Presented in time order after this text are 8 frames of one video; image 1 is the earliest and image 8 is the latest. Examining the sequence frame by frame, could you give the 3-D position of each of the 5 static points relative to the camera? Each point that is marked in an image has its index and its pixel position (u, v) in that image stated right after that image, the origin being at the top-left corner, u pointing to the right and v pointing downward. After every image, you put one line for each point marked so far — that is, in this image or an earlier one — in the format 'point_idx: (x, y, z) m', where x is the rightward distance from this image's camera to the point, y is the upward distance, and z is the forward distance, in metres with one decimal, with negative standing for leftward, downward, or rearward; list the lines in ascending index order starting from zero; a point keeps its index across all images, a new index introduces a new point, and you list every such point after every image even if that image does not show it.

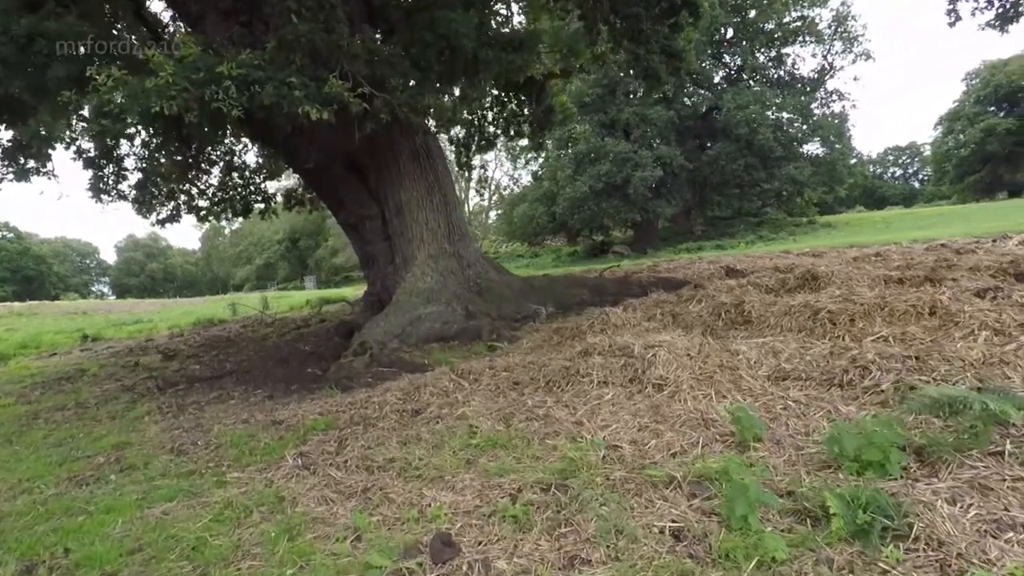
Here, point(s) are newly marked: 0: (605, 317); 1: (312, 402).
0: (+1.1, -0.3, +6.5) m
1: (-2.0, -1.1, +5.7) m
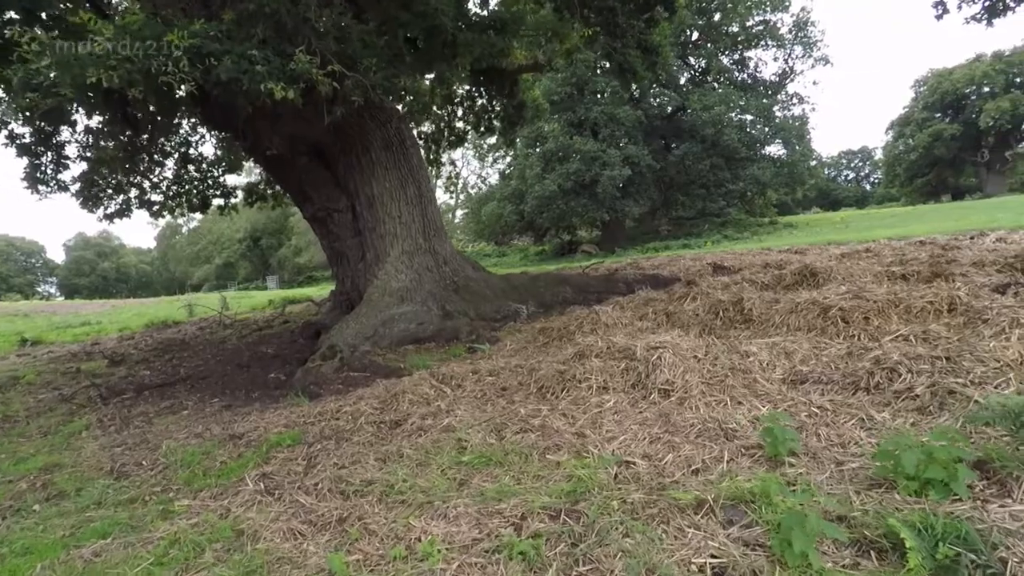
0: (+0.9, -0.3, +6.1) m
1: (-2.1, -1.1, +5.1) m
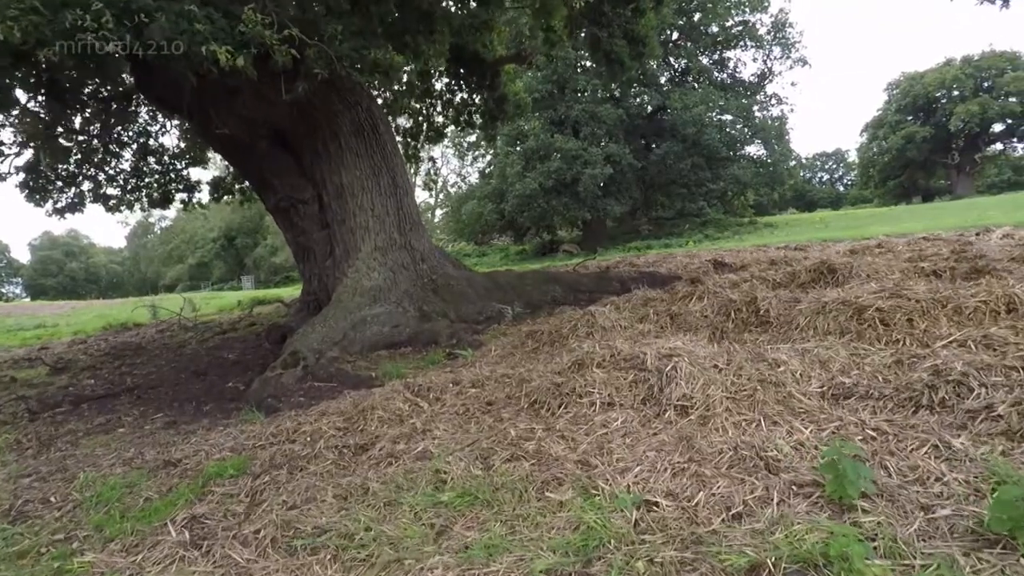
0: (+0.8, -0.2, +5.5) m
1: (-2.2, -1.1, +4.4) m
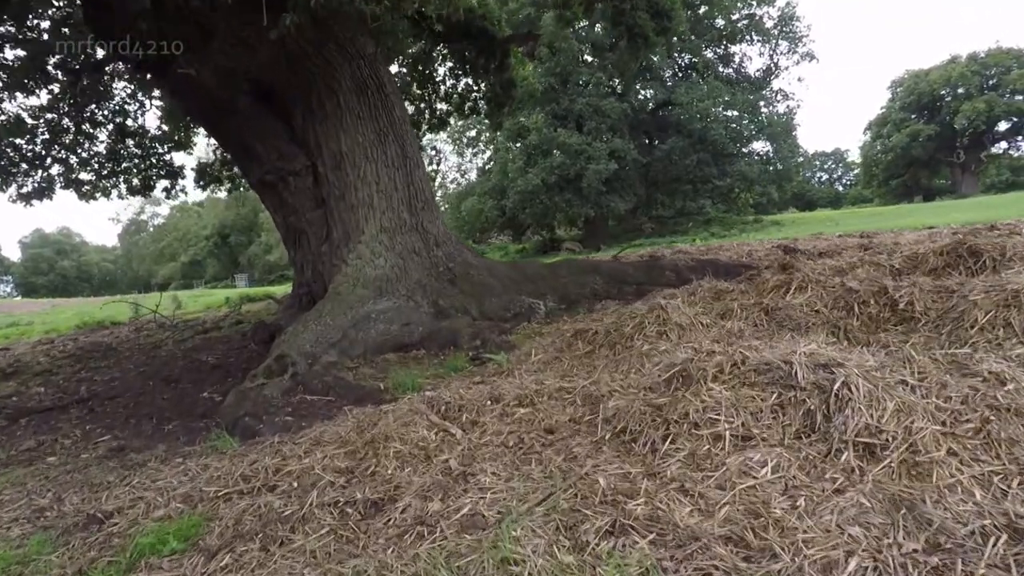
0: (+1.1, -0.2, +4.4) m
1: (-1.9, -1.0, +3.2) m
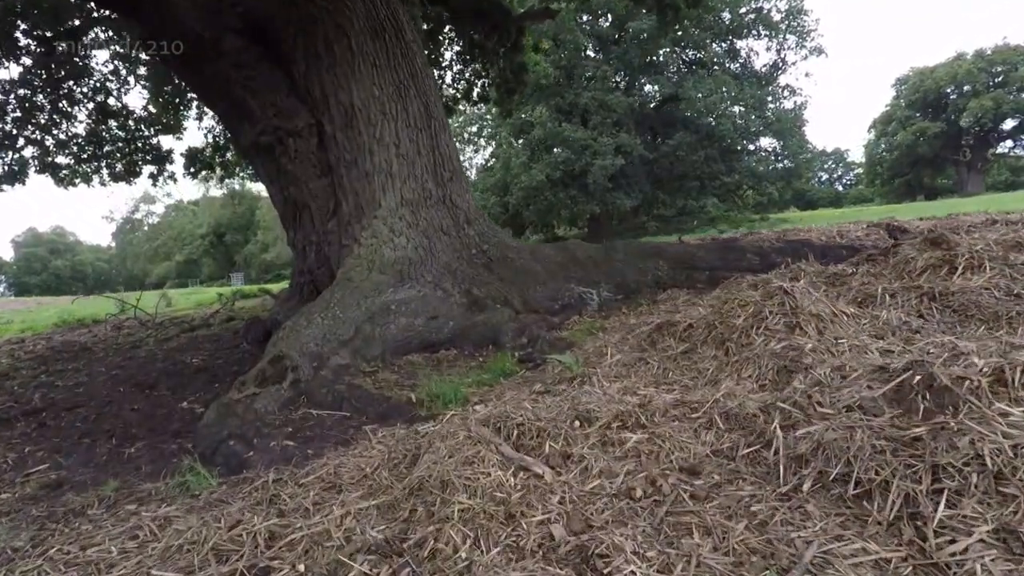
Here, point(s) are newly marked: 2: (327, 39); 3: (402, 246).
0: (+1.5, 0.0, +3.3) m
1: (-1.4, -0.9, +2.2) m
2: (-1.5, +2.0, +4.6) m
3: (-0.9, +0.3, +4.5) m
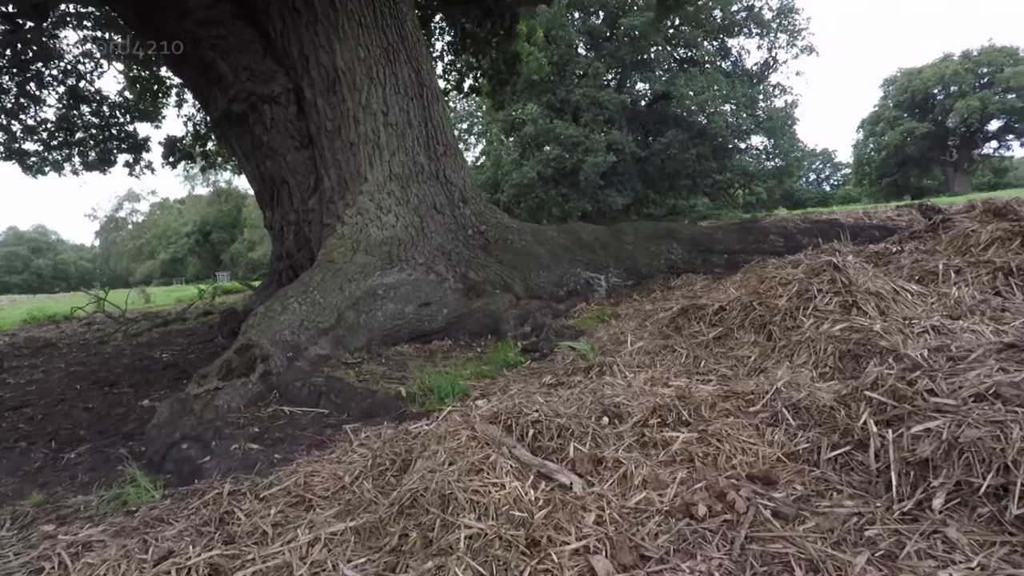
0: (+1.5, +0.1, +2.9) m
1: (-1.4, -0.8, +1.7) m
2: (-1.5, +2.1, +4.1) m
3: (-0.9, +0.4, +4.0) m
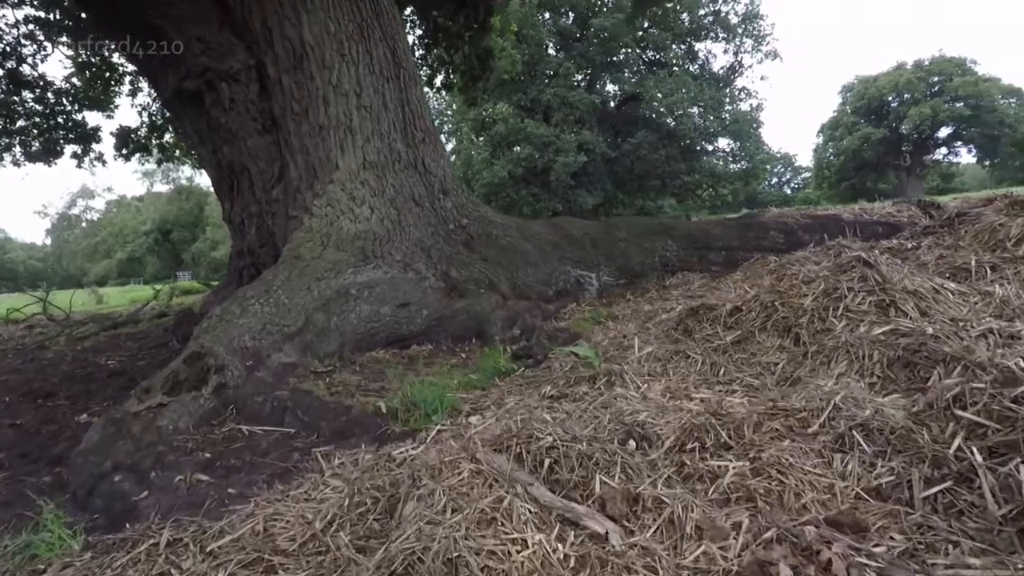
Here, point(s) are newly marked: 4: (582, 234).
0: (+1.5, +0.1, +2.6) m
1: (-1.3, -0.8, +1.3) m
2: (-1.5, +2.1, +3.7) m
3: (-0.9, +0.5, +3.6) m
4: (+0.6, +0.4, +4.4) m
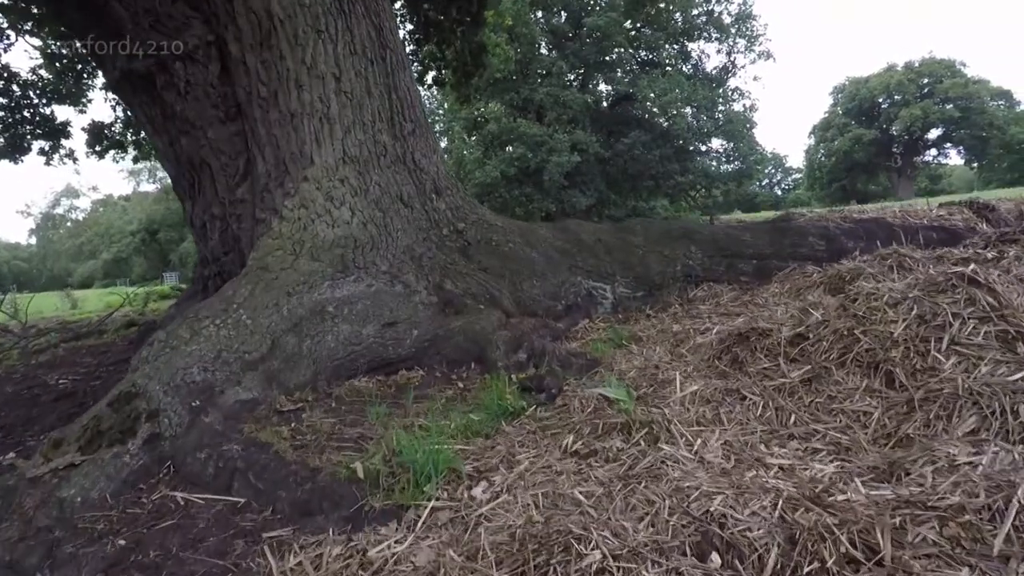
0: (+1.6, 0.0, +2.1) m
1: (-1.3, -0.9, +0.7) m
2: (-1.5, +2.0, +3.1) m
3: (-0.9, +0.4, +3.1) m
4: (+0.6, +0.3, +3.9) m
